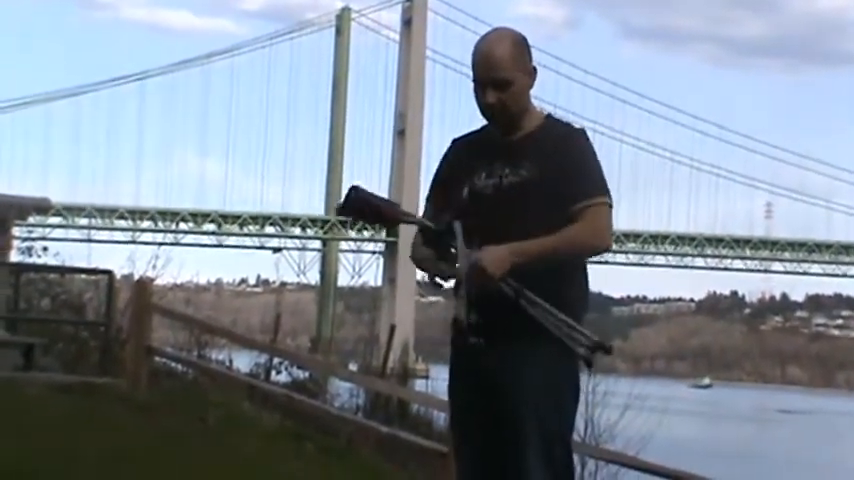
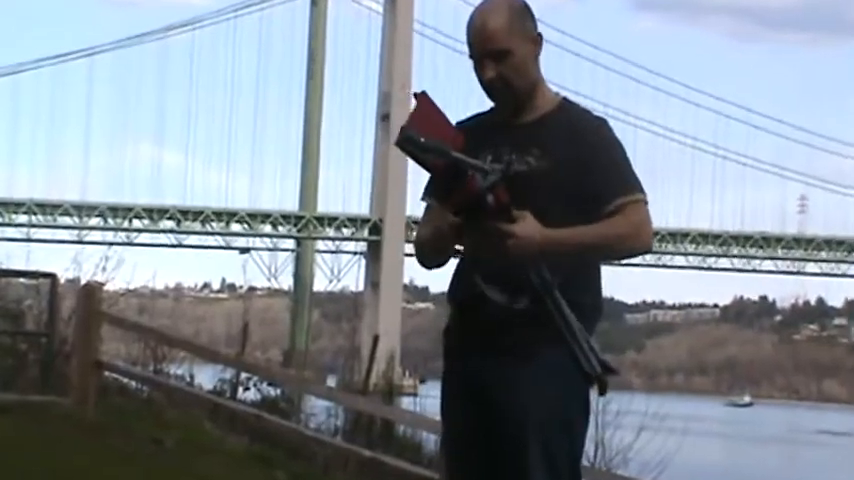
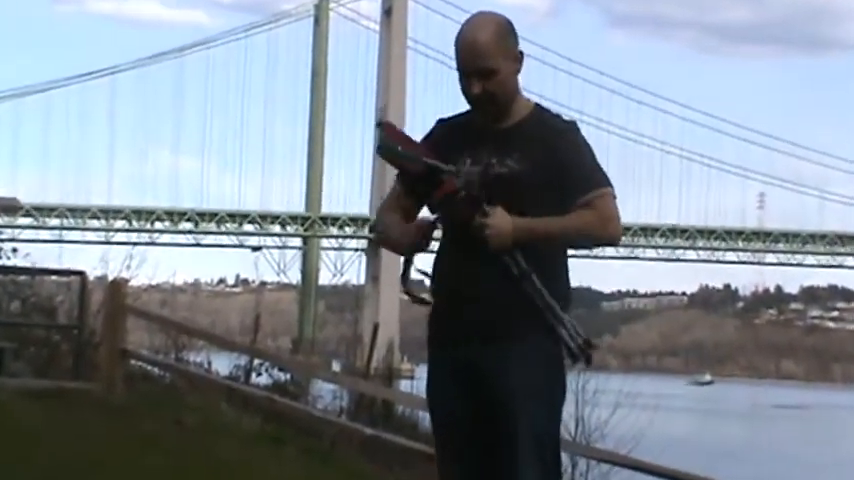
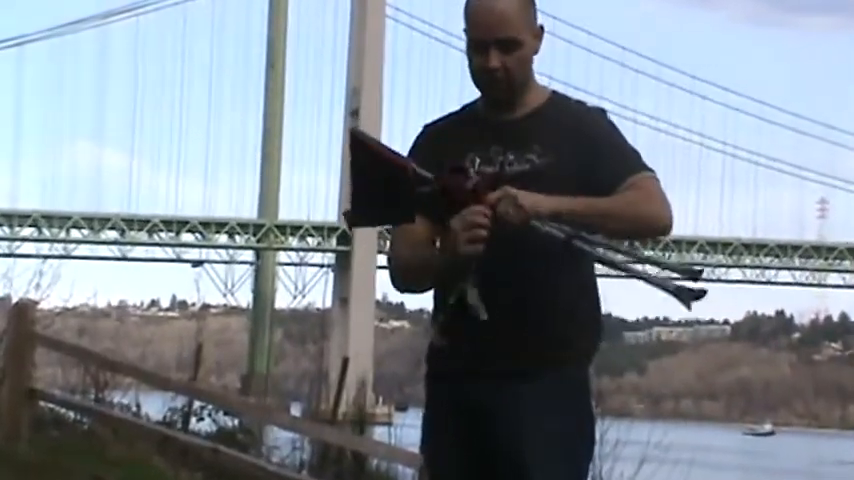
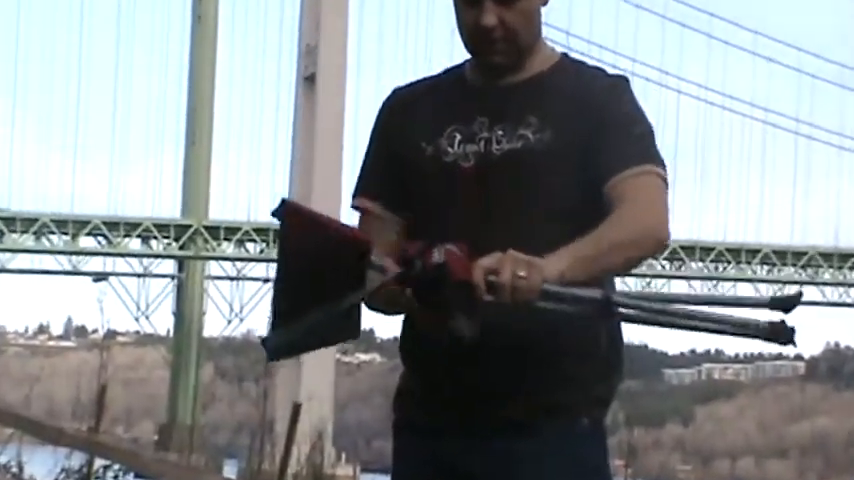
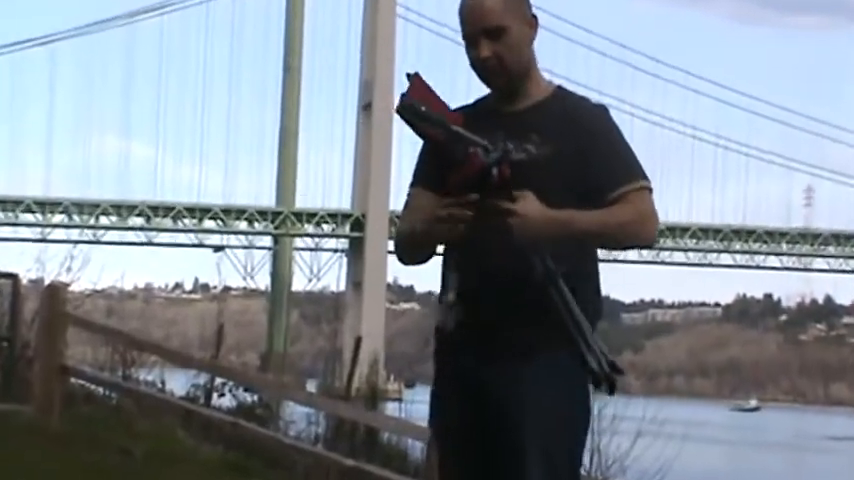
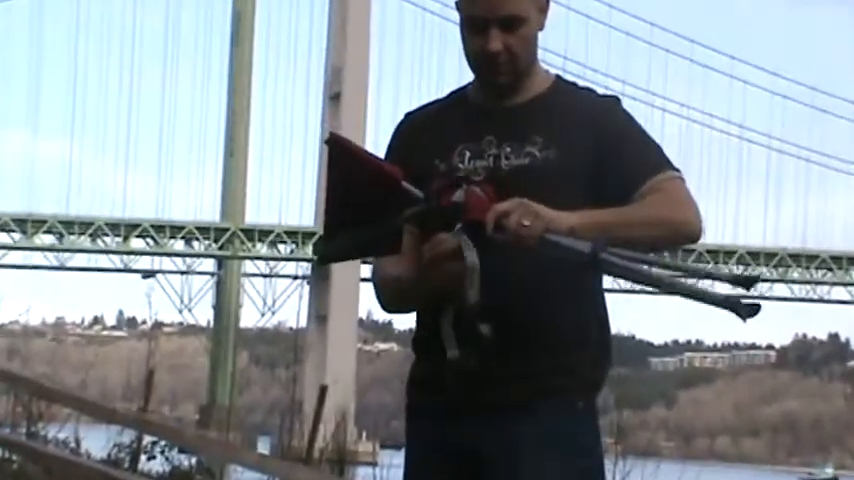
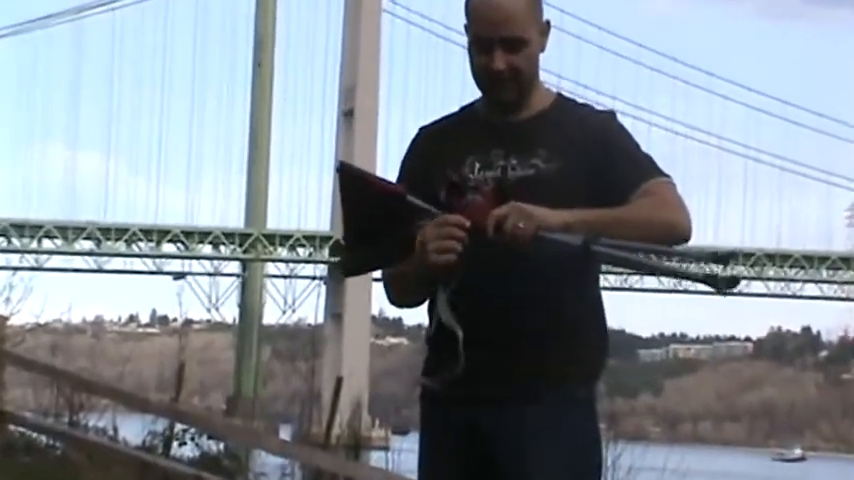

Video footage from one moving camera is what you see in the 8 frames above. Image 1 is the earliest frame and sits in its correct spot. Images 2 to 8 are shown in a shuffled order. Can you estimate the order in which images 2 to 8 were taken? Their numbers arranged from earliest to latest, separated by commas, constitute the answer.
3, 2, 6, 4, 8, 7, 5
